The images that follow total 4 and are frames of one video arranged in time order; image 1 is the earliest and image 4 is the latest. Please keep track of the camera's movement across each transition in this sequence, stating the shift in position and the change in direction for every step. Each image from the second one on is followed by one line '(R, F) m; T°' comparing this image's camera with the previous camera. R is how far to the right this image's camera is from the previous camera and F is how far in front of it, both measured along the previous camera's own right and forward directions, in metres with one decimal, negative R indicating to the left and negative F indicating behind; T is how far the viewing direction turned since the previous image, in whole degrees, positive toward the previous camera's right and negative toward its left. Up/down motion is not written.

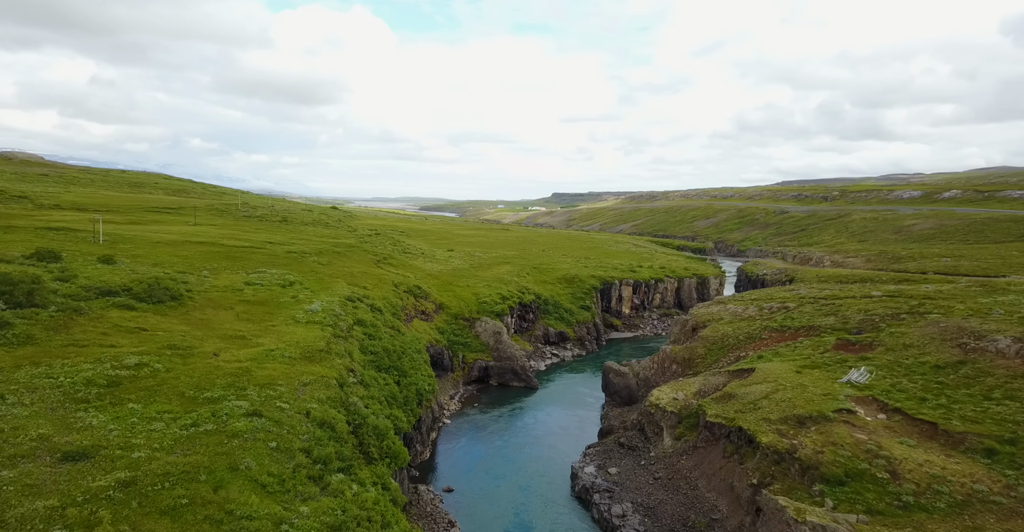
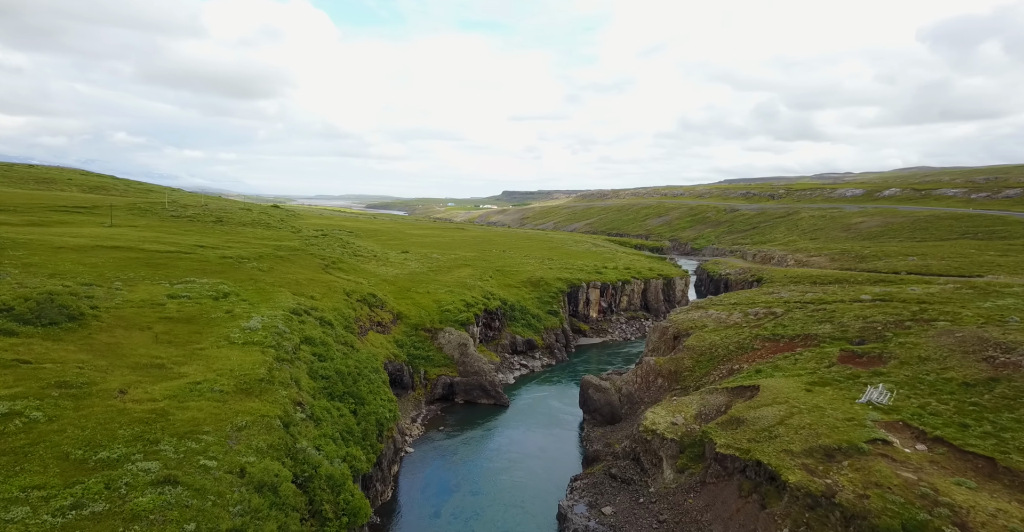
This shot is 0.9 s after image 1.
(-1.4, +5.2) m; +5°
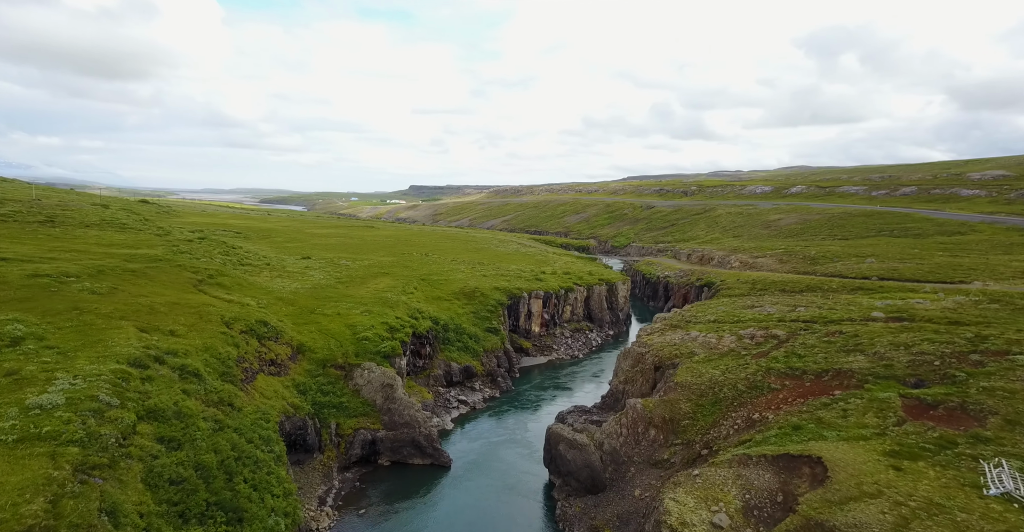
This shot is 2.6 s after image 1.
(-2.1, +12.3) m; +9°
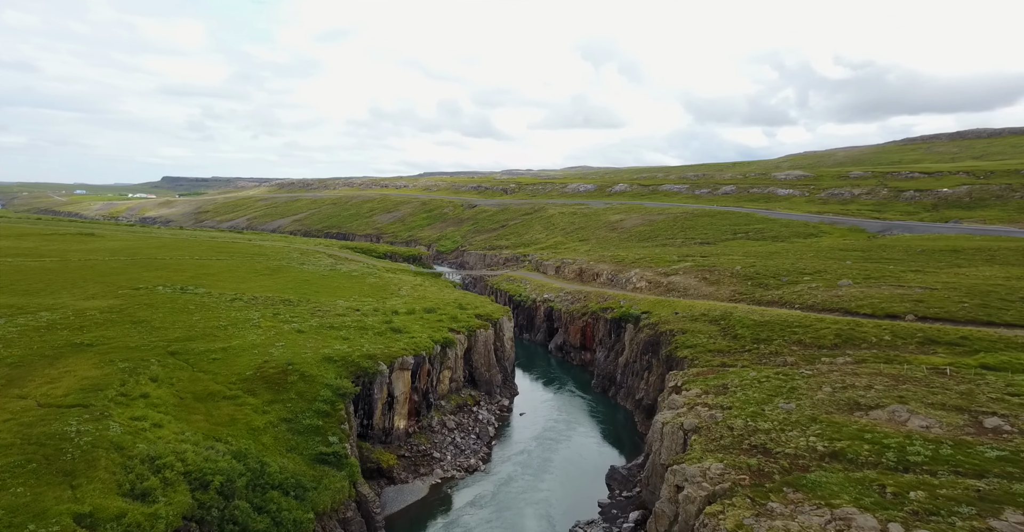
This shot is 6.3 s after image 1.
(-3.2, +32.2) m; +20°
